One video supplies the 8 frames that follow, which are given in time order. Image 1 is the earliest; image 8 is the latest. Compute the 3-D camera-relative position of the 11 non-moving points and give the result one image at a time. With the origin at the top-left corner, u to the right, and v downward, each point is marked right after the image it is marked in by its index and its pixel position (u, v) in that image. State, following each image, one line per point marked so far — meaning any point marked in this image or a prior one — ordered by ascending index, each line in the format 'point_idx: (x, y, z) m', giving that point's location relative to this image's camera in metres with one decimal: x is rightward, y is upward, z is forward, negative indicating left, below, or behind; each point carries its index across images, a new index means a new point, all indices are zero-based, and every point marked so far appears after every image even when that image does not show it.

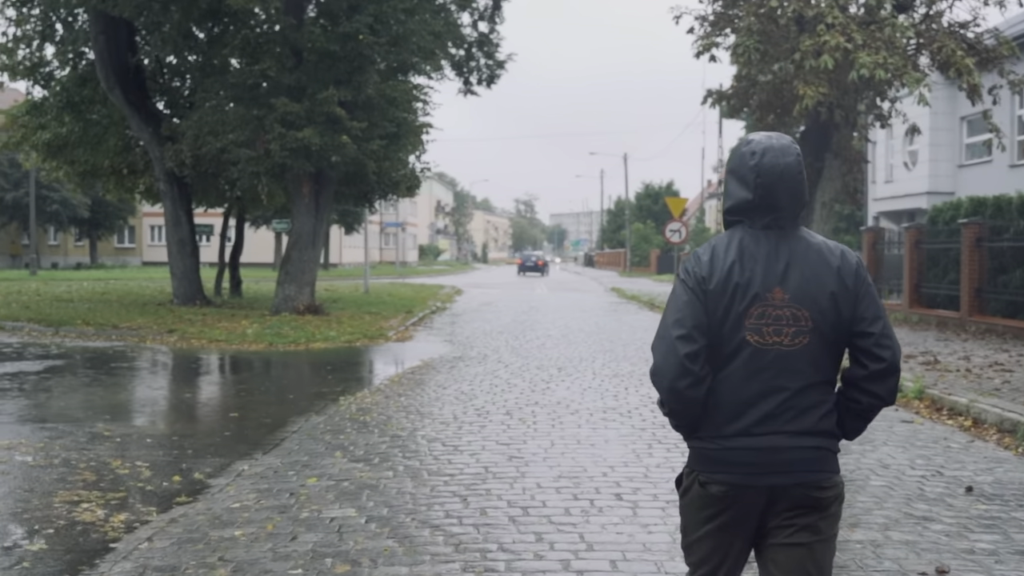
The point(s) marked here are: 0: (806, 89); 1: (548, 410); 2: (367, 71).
0: (+4.0, +2.7, +14.4) m
1: (+0.3, -1.1, +9.8) m
2: (-2.6, +4.0, +19.3) m
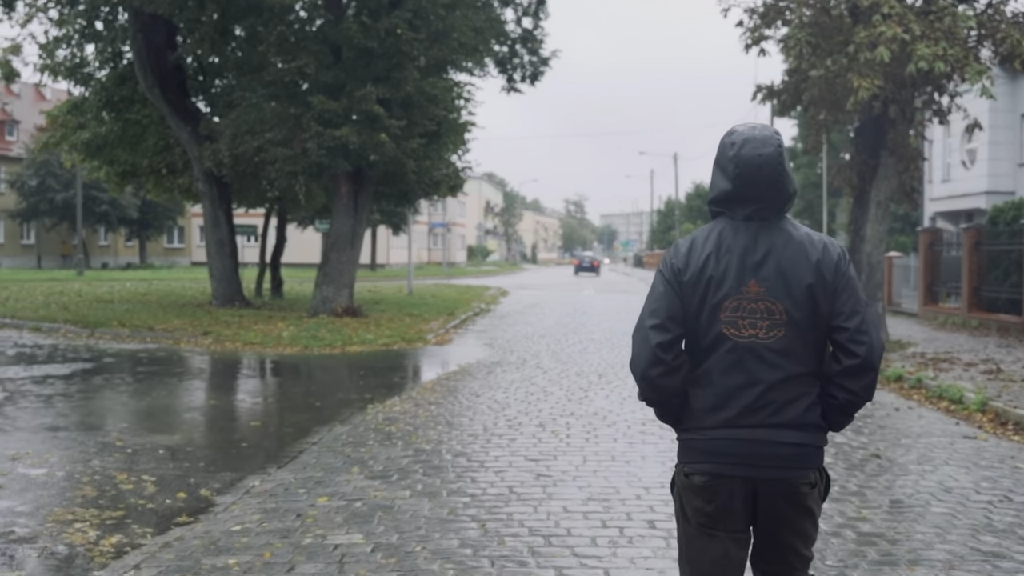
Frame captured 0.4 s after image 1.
0: (+4.5, +2.7, +13.7) m
1: (+0.6, -1.2, +9.3) m
2: (-1.9, +4.0, +18.9) m
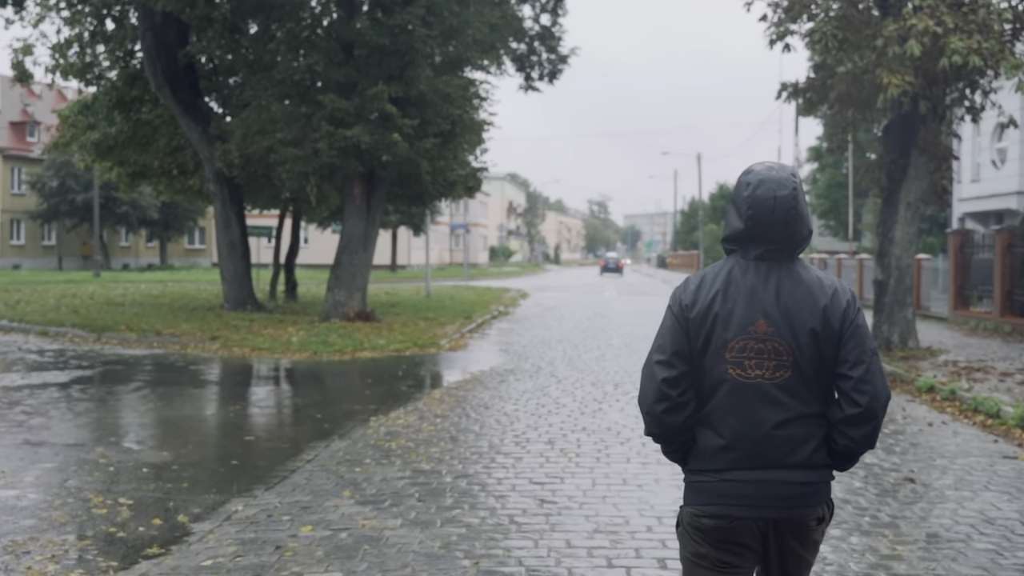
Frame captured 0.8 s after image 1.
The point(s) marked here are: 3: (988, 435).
0: (+4.7, +2.6, +13.1) m
1: (+0.7, -1.3, +8.7) m
2: (-1.6, +3.9, +18.4) m
3: (+4.2, -1.3, +9.2) m
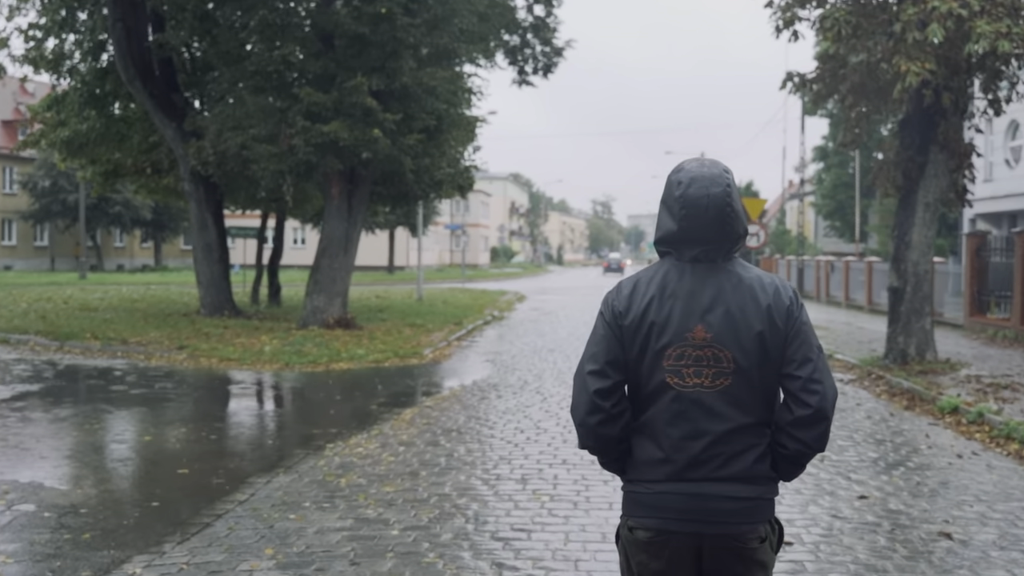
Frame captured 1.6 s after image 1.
0: (+4.5, +2.5, +11.9) m
1: (+0.5, -1.3, +7.6) m
2: (-1.8, +3.8, +17.3) m
3: (+3.9, -1.4, +8.1) m
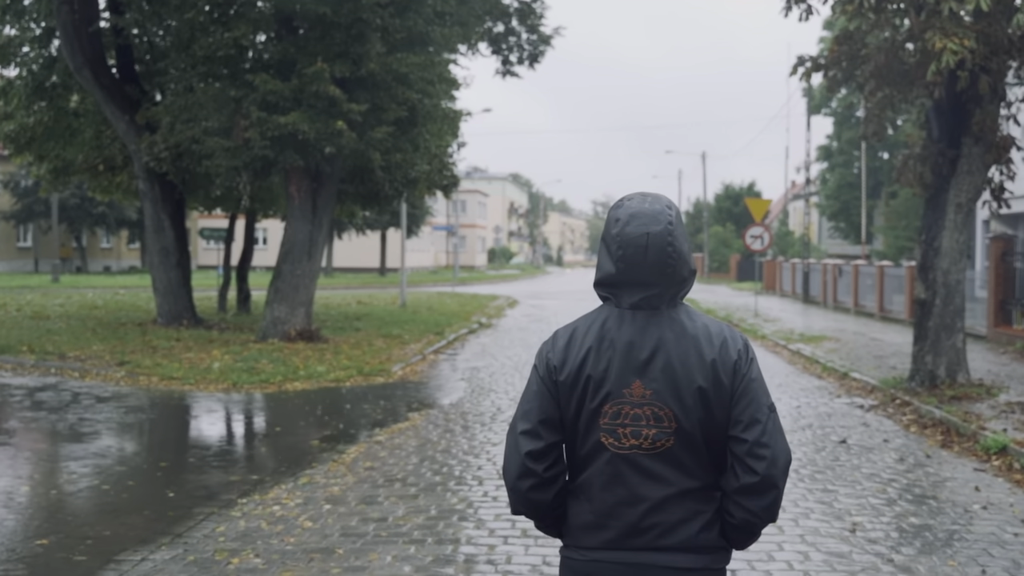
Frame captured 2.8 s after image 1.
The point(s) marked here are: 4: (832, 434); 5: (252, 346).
0: (+4.1, +2.4, +10.1) m
1: (+0.1, -1.5, +5.8) m
2: (-2.1, +3.7, +15.6) m
3: (+3.6, -1.5, +6.3) m
4: (+3.1, -1.4, +10.0) m
5: (-4.1, -0.9, +16.4) m
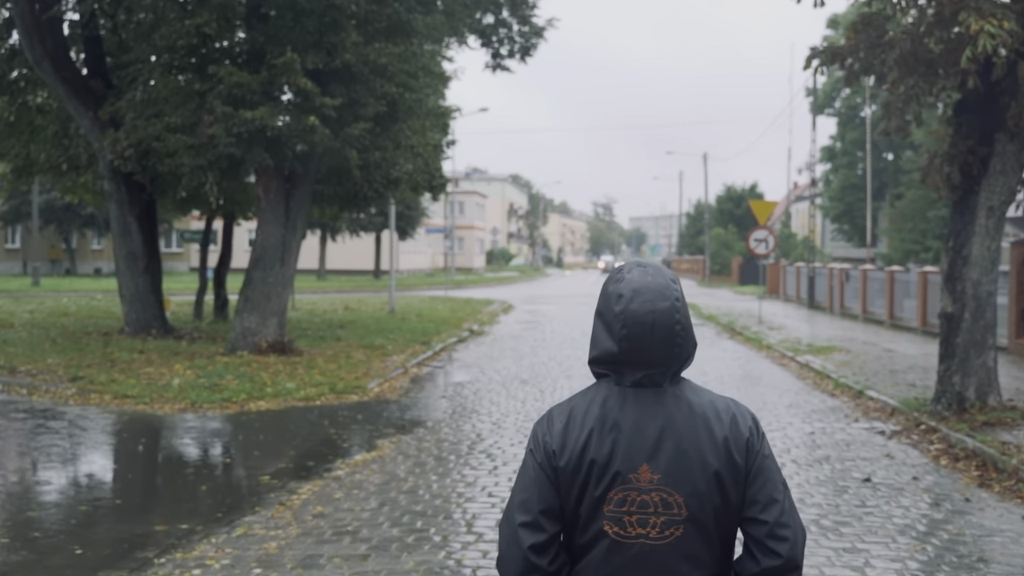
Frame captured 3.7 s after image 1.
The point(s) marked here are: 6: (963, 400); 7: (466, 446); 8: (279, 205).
0: (+4.0, +2.2, +8.9) m
1: (-0.1, -1.6, +4.6) m
2: (-2.3, +3.5, +14.4) m
3: (+3.4, -1.7, +5.1) m
4: (+2.9, -1.5, +8.8) m
5: (-4.2, -1.0, +15.2) m
6: (+4.7, -1.2, +11.0) m
7: (-0.4, -1.5, +10.0) m
8: (-3.5, +1.2, +15.7) m
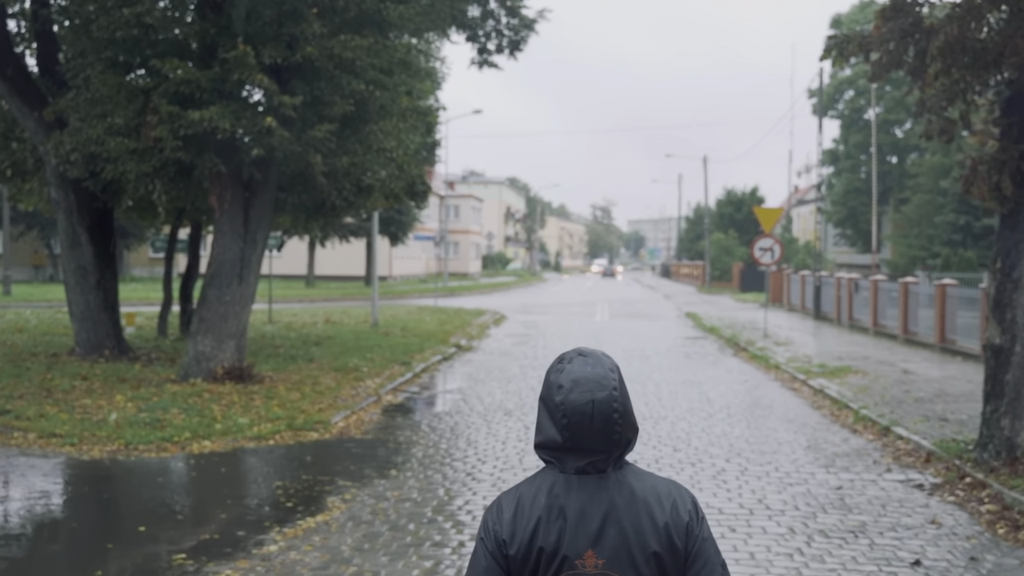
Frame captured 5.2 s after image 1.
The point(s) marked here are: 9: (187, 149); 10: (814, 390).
0: (+3.7, +2.0, +7.4) m
1: (-0.3, -1.8, +3.1) m
2: (-2.5, +3.3, +12.8) m
3: (+3.2, -1.9, +3.6) m
4: (+2.7, -1.8, +7.3) m
5: (-4.5, -1.3, +13.7) m
6: (+4.5, -1.4, +9.4) m
7: (-0.6, -1.7, +8.4) m
8: (-3.7, +1.0, +14.2) m
9: (-4.0, +1.7, +13.0) m
10: (+4.6, -1.5, +15.9) m
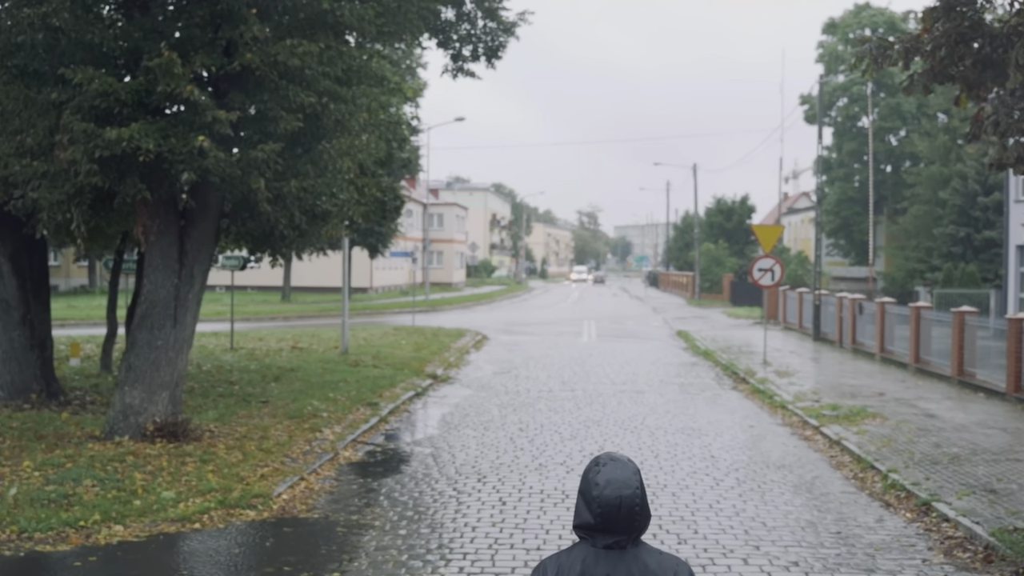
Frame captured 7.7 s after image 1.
0: (+3.5, +1.5, +5.6) m
1: (-0.4, -2.3, +1.2) m
2: (-2.8, +2.8, +10.9) m
3: (+3.1, -2.4, +1.7) m
4: (+2.5, -2.2, +5.4) m
5: (-4.7, -1.8, +11.8) m
6: (+4.3, -1.9, +7.6) m
7: (-0.9, -2.2, +6.6) m
8: (-4.0, +0.5, +12.3) m
9: (-4.2, +1.2, +11.1) m
10: (+4.3, -2.0, +14.1) m
